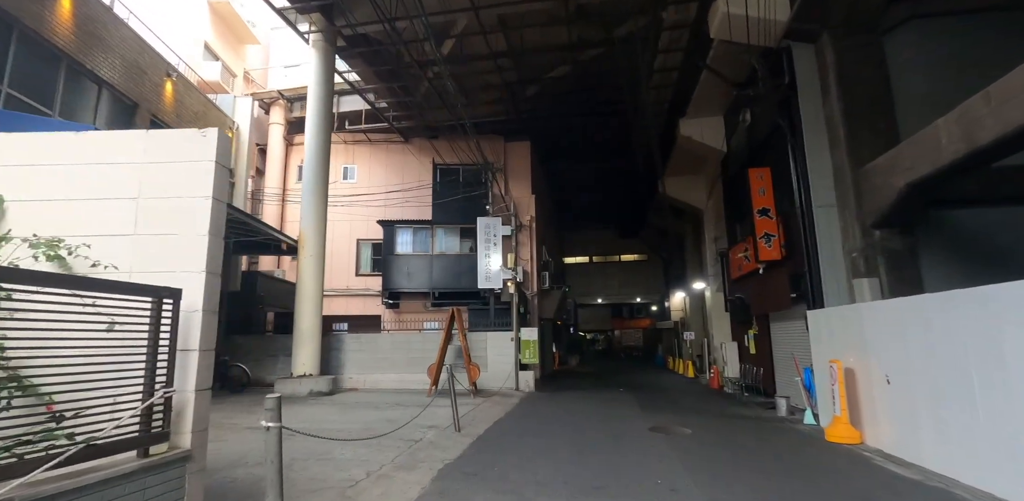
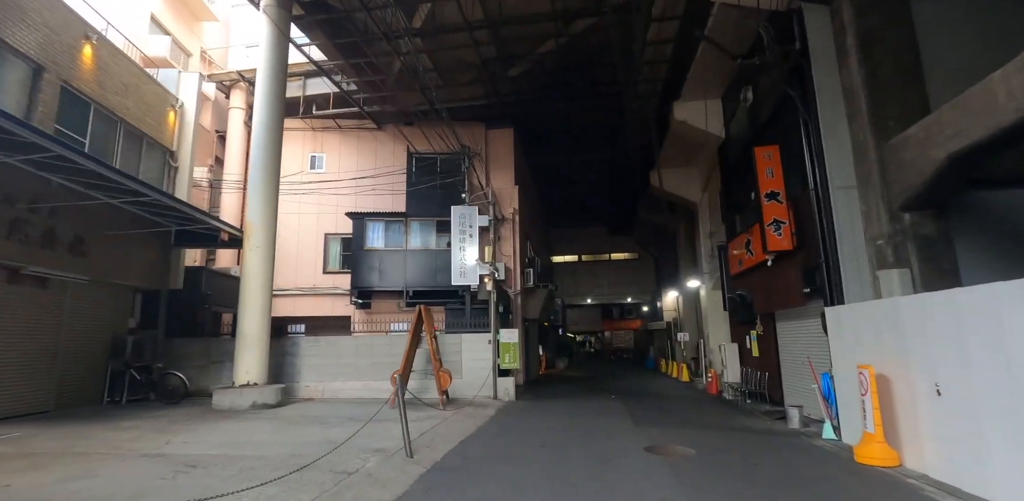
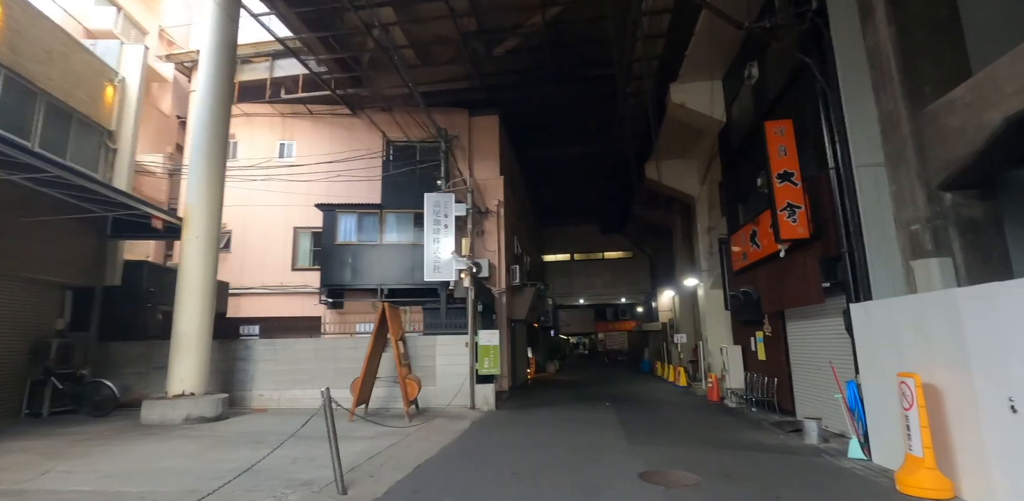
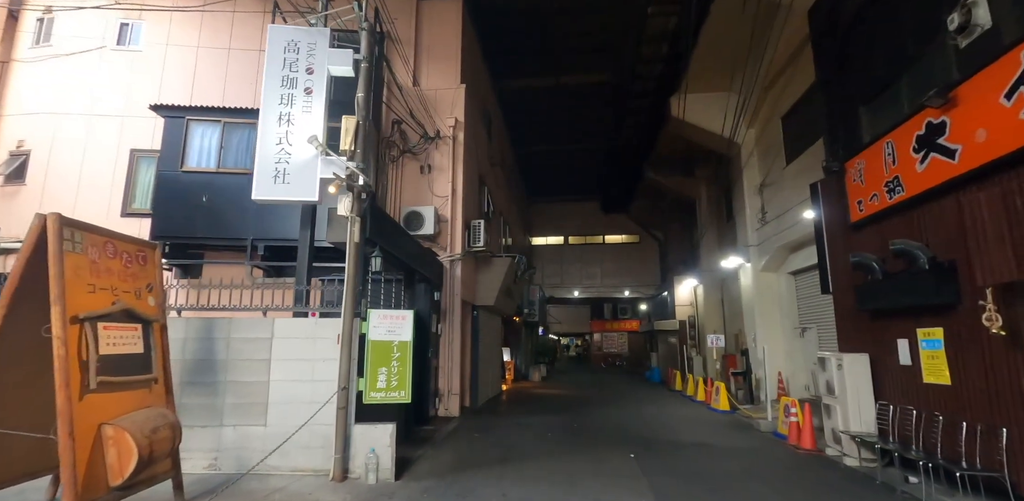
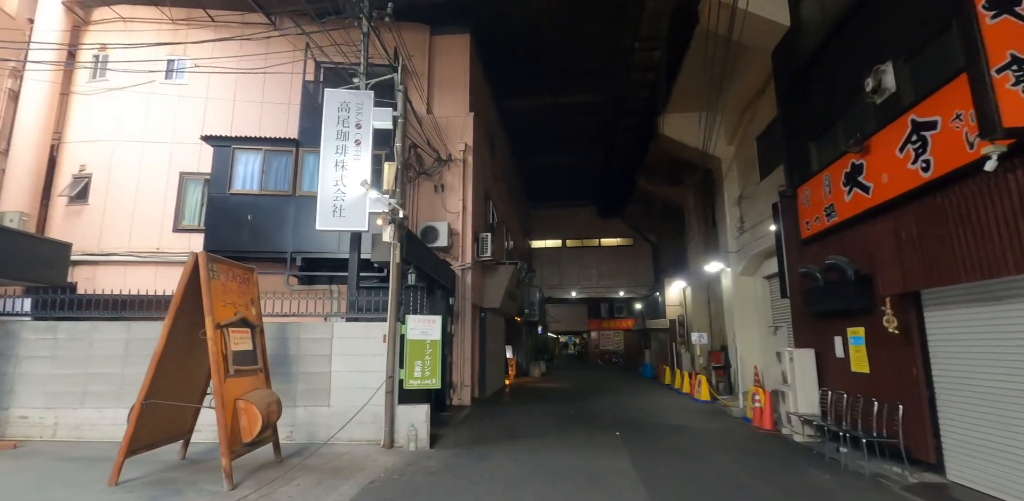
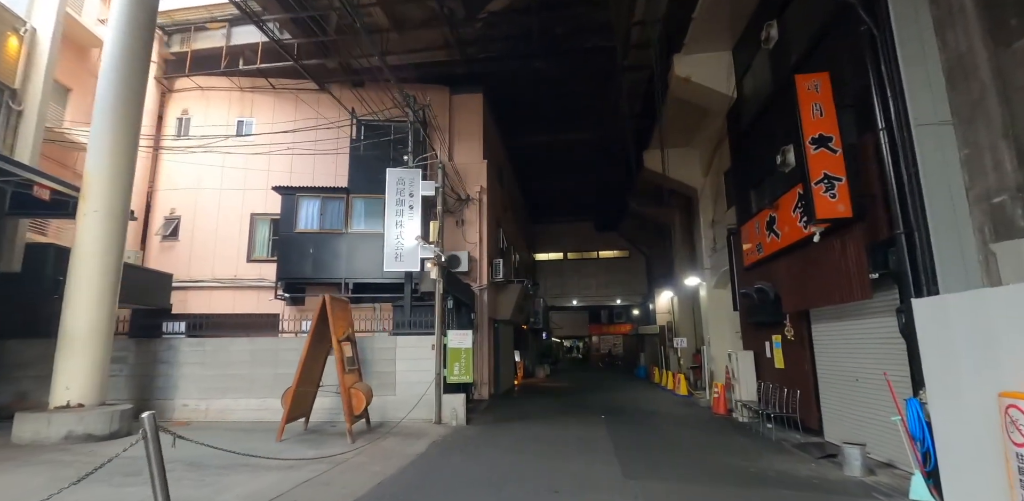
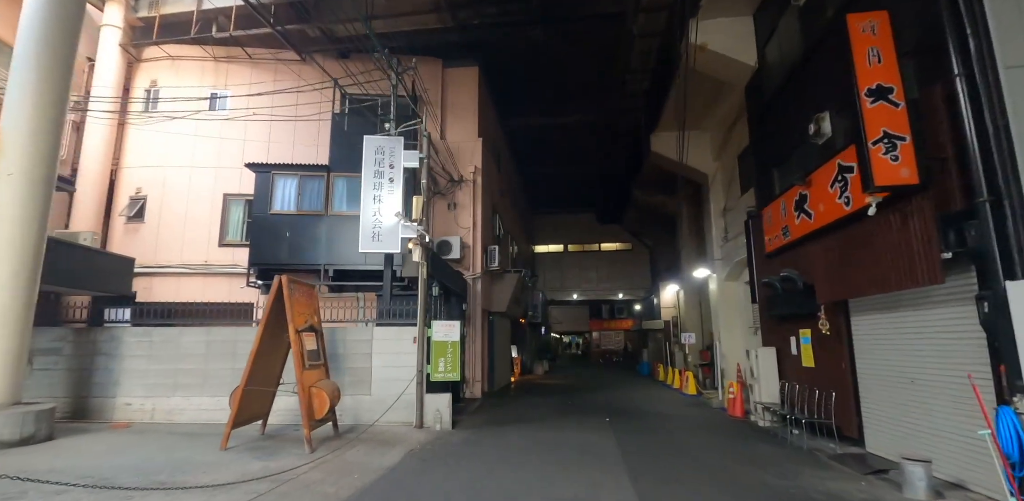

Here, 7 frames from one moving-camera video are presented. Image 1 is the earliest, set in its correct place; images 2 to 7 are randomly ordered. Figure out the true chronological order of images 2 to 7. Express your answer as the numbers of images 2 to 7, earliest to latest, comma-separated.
2, 3, 6, 7, 5, 4
